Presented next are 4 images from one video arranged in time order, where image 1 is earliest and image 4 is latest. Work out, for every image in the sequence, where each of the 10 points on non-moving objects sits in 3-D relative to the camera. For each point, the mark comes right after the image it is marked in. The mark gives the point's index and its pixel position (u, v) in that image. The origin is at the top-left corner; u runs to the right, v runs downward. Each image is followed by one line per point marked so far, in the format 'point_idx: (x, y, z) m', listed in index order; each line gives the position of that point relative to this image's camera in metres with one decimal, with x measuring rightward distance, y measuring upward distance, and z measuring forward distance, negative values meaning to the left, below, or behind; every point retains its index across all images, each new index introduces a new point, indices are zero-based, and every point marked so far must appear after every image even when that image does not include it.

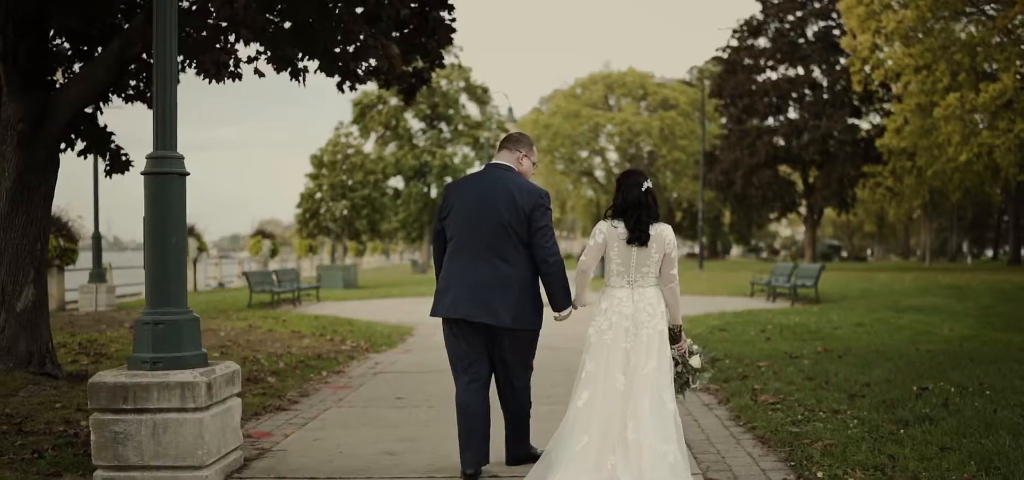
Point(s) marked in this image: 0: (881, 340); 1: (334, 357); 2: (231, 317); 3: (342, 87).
0: (+5.2, -1.4, +13.3) m
1: (-2.3, -1.5, +12.3) m
2: (-5.9, -1.6, +19.9) m
3: (-2.2, +1.9, +12.1) m
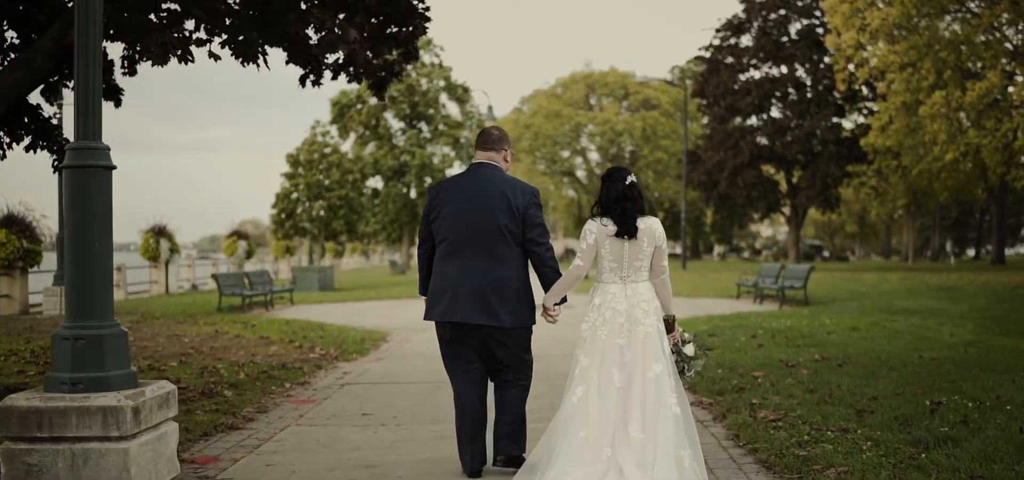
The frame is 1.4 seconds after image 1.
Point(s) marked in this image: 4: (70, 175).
0: (+4.9, -1.4, +12.6) m
1: (-2.6, -1.6, +11.5) m
2: (-6.3, -1.7, +19.0) m
3: (-2.4, +1.9, +11.3) m
4: (-2.5, +0.4, +5.3) m
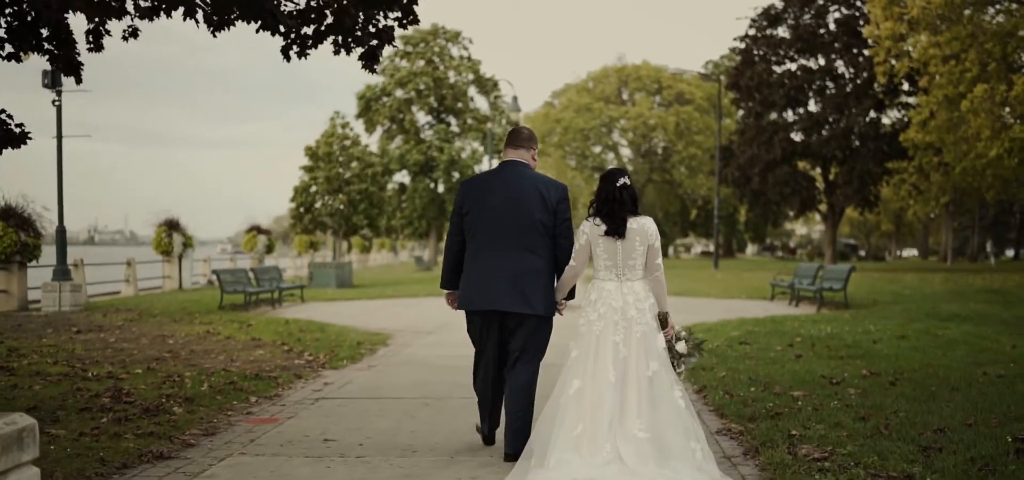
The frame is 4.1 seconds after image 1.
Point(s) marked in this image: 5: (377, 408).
0: (+5.0, -1.4, +11.1) m
1: (-2.6, -1.5, +10.3) m
2: (-6.1, -1.5, +17.9) m
3: (-2.4, +2.0, +10.0) m
4: (-2.6, +0.4, +4.0) m
5: (-1.2, -1.5, +8.5) m
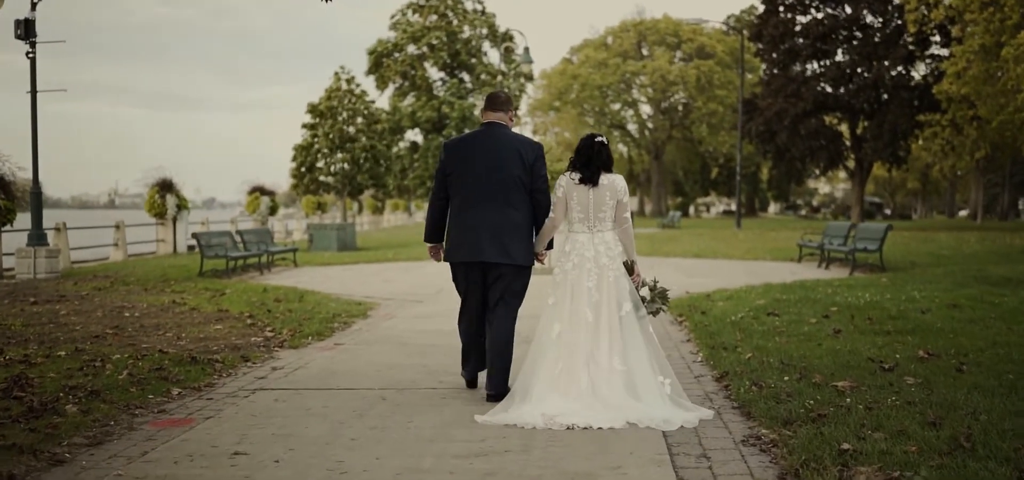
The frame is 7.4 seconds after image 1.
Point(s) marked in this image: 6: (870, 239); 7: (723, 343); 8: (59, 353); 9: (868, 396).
0: (+4.8, -0.9, +9.4) m
1: (-2.7, -1.1, +8.7) m
2: (-6.0, -0.9, +16.4) m
3: (-2.6, +2.4, +8.3) m
4: (-2.9, +0.5, +2.4) m
5: (-1.4, -1.2, +6.9) m
6: (+7.6, 0.0, +20.0) m
7: (+2.1, -1.0, +9.4) m
8: (-4.3, -1.1, +9.1) m
9: (+2.4, -1.1, +6.4) m
